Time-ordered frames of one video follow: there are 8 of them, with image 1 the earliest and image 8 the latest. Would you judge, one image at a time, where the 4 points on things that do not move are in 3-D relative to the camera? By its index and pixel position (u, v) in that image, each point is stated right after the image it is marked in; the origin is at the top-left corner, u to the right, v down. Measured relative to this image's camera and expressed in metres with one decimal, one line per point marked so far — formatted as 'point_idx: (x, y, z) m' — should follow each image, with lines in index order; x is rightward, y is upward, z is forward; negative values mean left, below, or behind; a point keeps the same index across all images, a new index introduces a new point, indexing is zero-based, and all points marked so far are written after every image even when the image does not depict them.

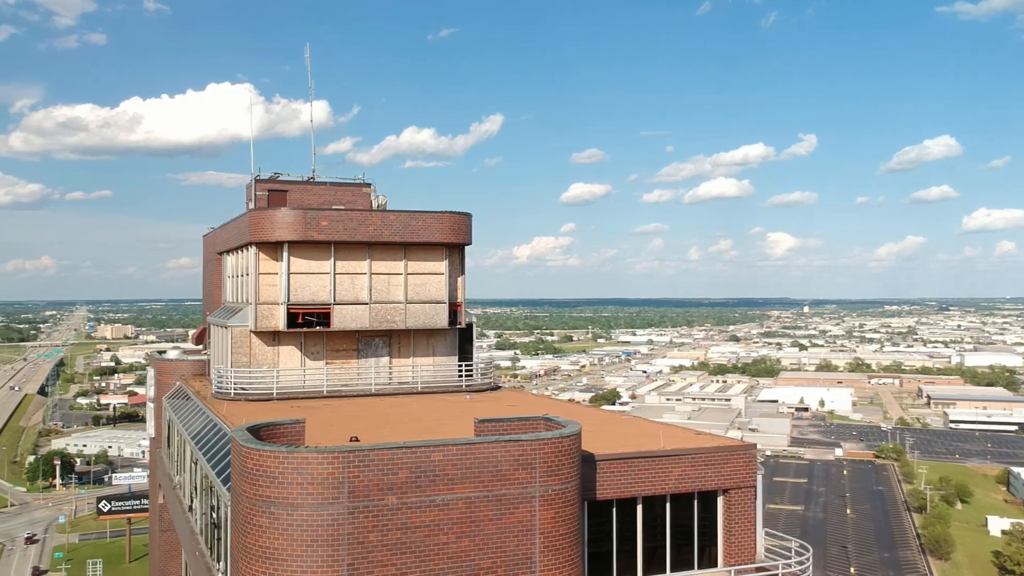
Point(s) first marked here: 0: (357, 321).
0: (-3.2, -0.7, +16.8) m
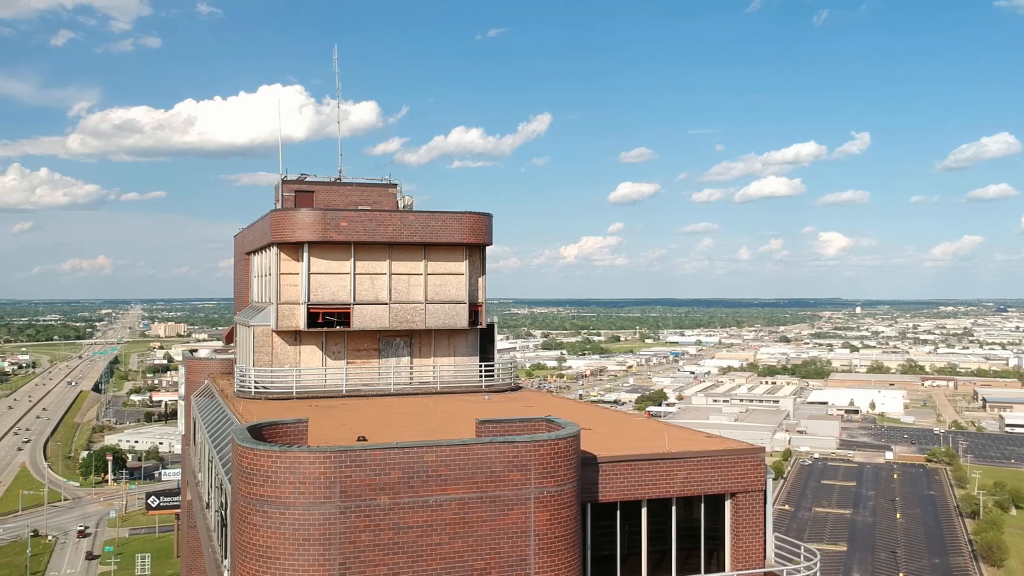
0: (-2.8, -0.7, +16.9) m
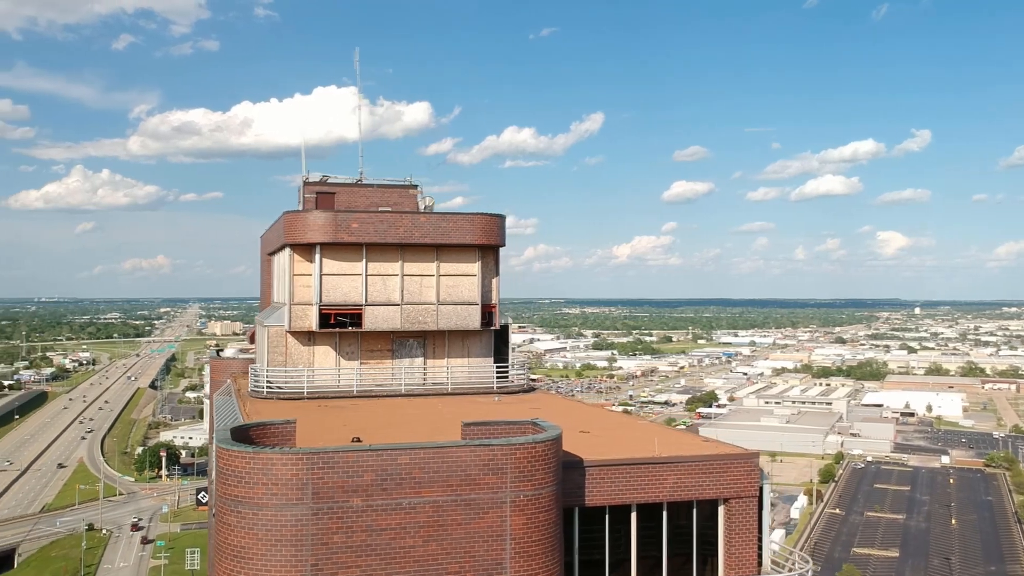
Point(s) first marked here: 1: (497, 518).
0: (-2.6, -0.7, +17.0) m
1: (-0.1, -2.1, +7.6) m
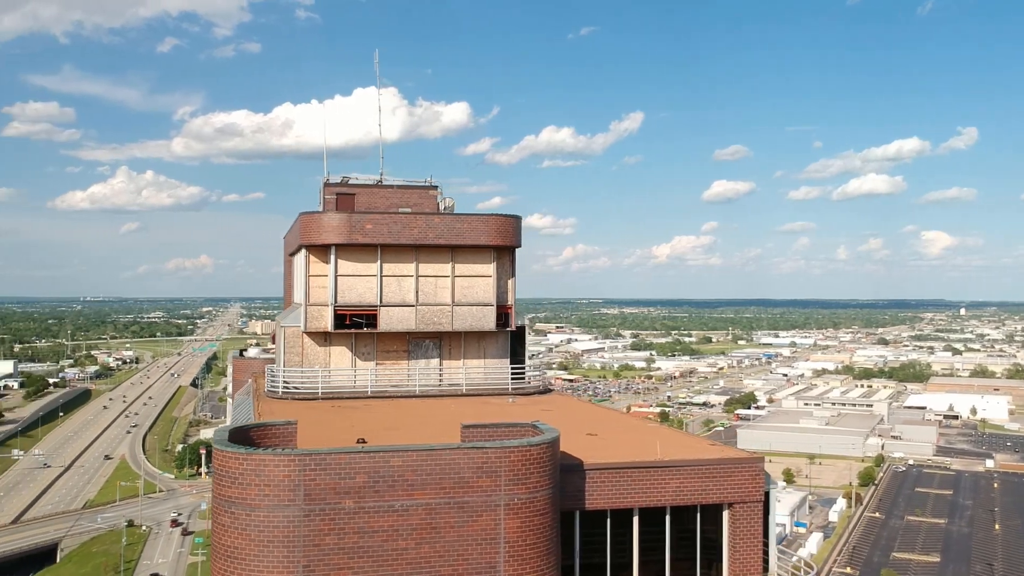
0: (-2.3, -0.7, +17.0) m
1: (-0.2, -2.2, +7.6) m
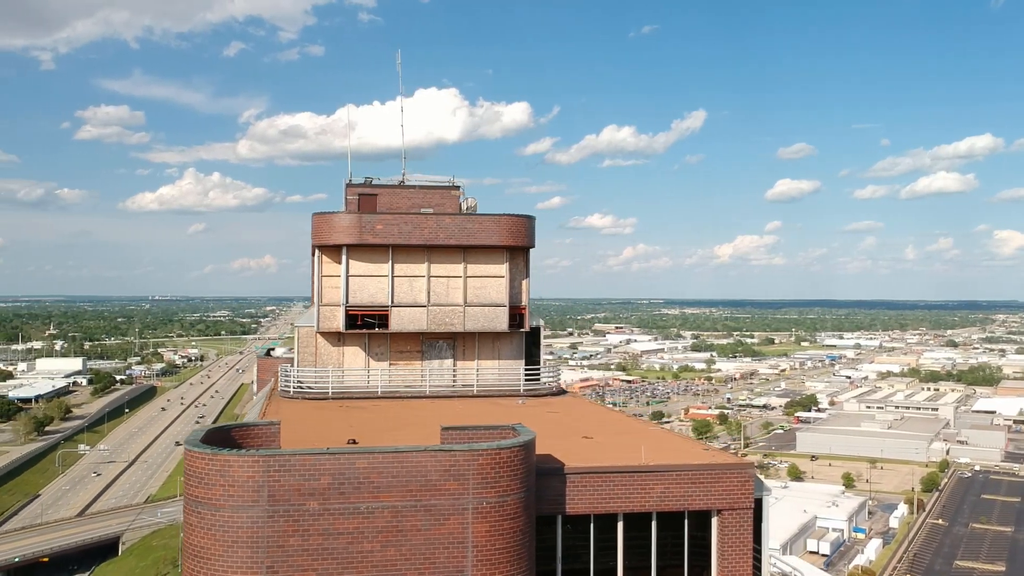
0: (-2.0, -0.7, +17.0) m
1: (-0.5, -2.2, +7.5) m
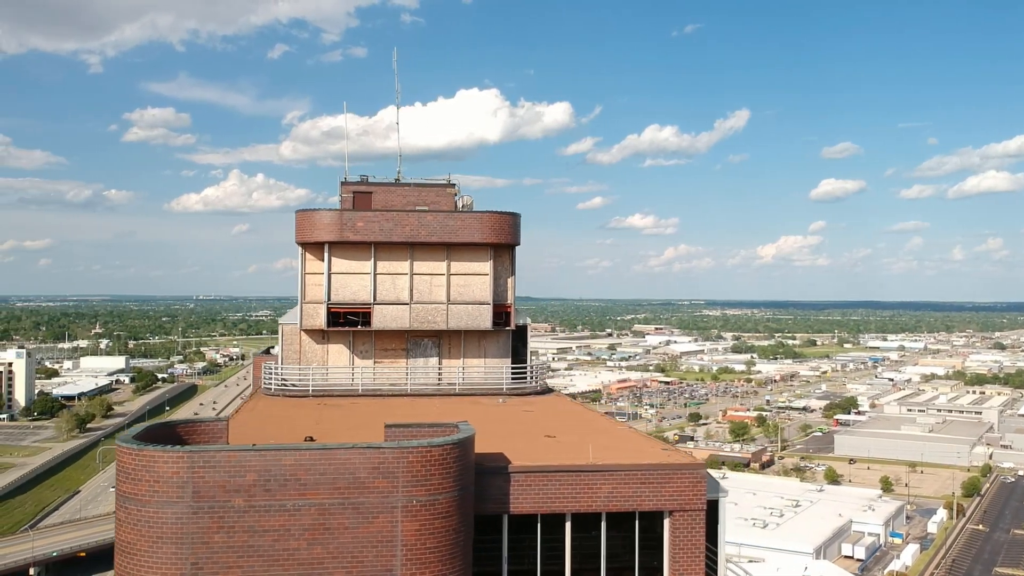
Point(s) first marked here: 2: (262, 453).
0: (-2.4, -0.7, +16.9) m
1: (-1.1, -2.1, +7.3) m
2: (-2.2, -1.5, +7.2) m
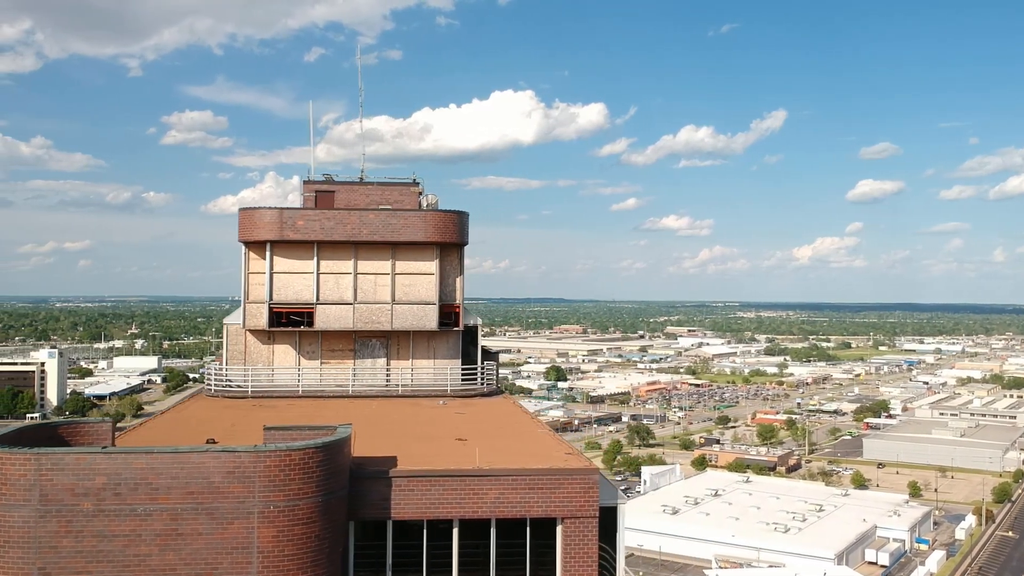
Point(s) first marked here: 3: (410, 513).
0: (-3.5, -0.7, +16.7) m
1: (-2.3, -2.1, +7.1) m
2: (-3.4, -1.4, +7.0) m
3: (-1.0, -2.3, +8.4) m
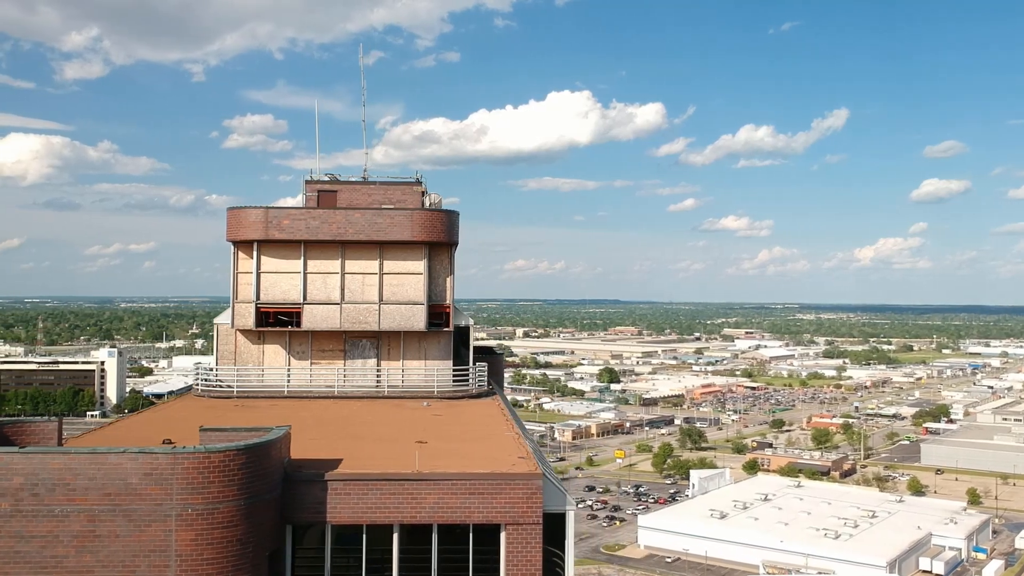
0: (-3.7, -0.7, +16.6) m
1: (-3.0, -2.1, +7.0) m
2: (-4.1, -1.4, +6.9) m
3: (-1.6, -2.3, +8.2) m
